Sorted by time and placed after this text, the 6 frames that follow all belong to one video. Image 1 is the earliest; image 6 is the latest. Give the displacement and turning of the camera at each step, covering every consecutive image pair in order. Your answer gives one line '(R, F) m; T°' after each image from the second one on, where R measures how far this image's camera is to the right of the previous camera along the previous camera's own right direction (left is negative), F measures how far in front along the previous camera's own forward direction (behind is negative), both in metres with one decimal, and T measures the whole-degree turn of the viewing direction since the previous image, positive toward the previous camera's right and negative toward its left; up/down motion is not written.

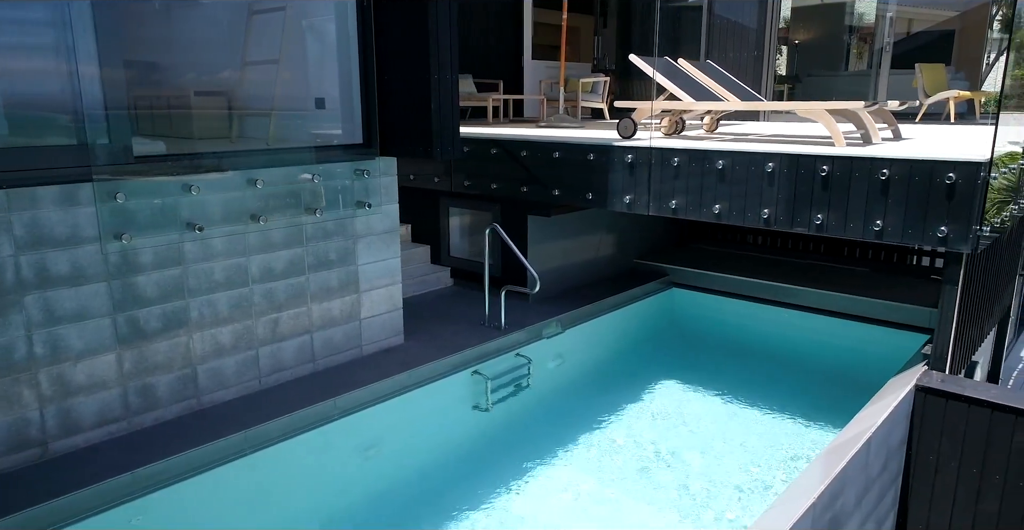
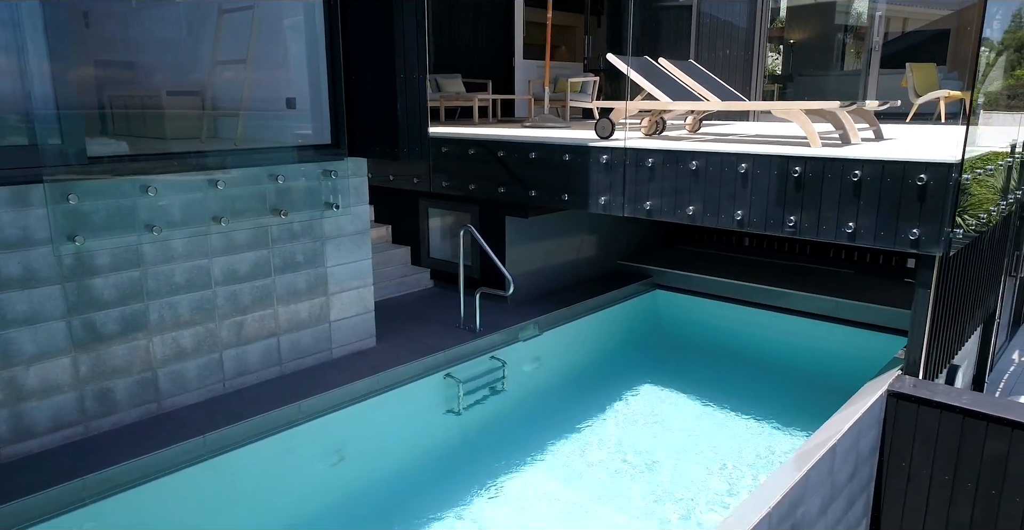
(+0.2, +0.1) m; 0°
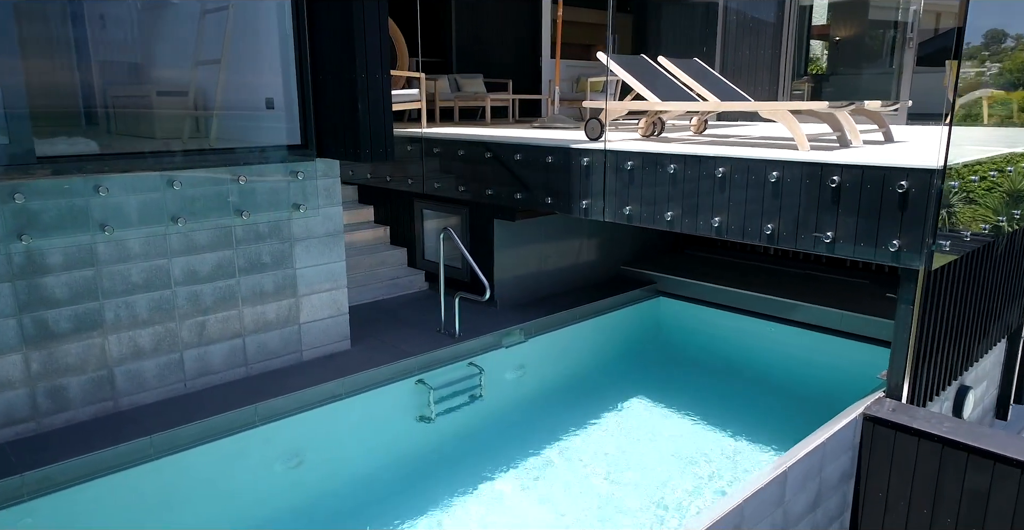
(+0.5, +0.2) m; -4°
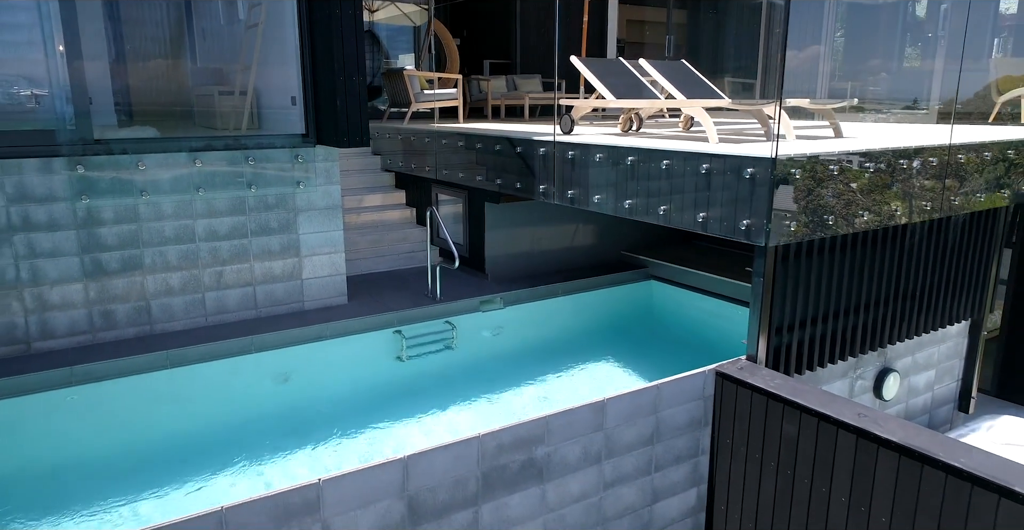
(+1.3, -0.7) m; -10°
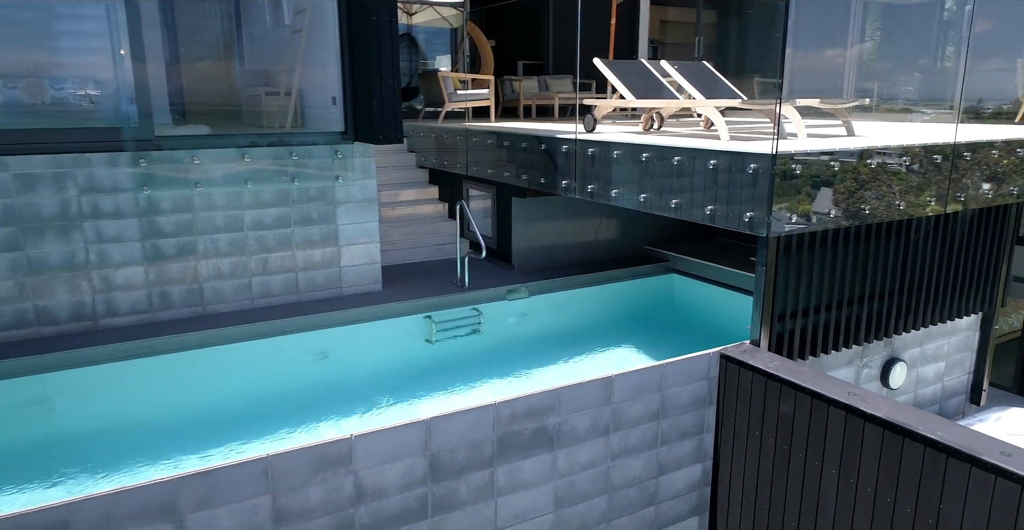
(+0.1, -0.3) m; -3°
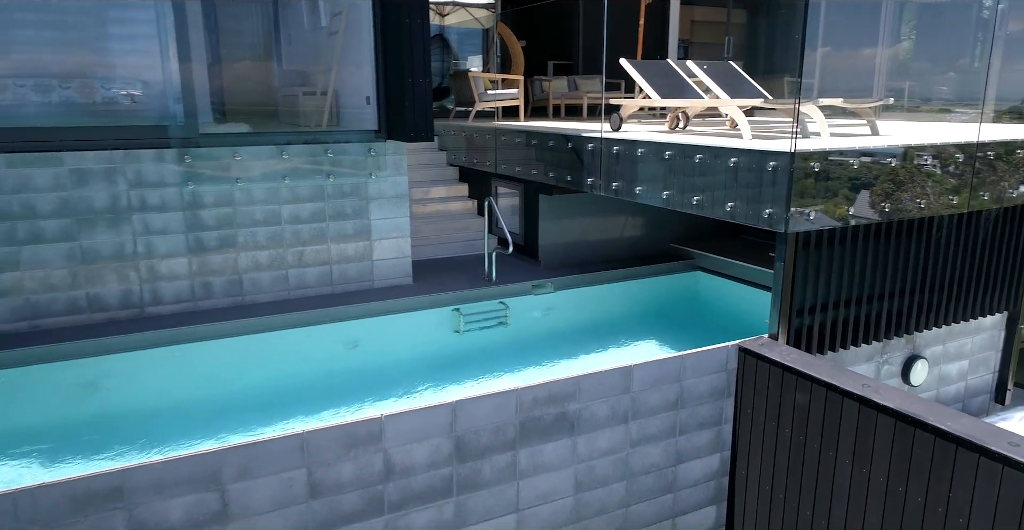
(0.0, -0.2) m; -3°
